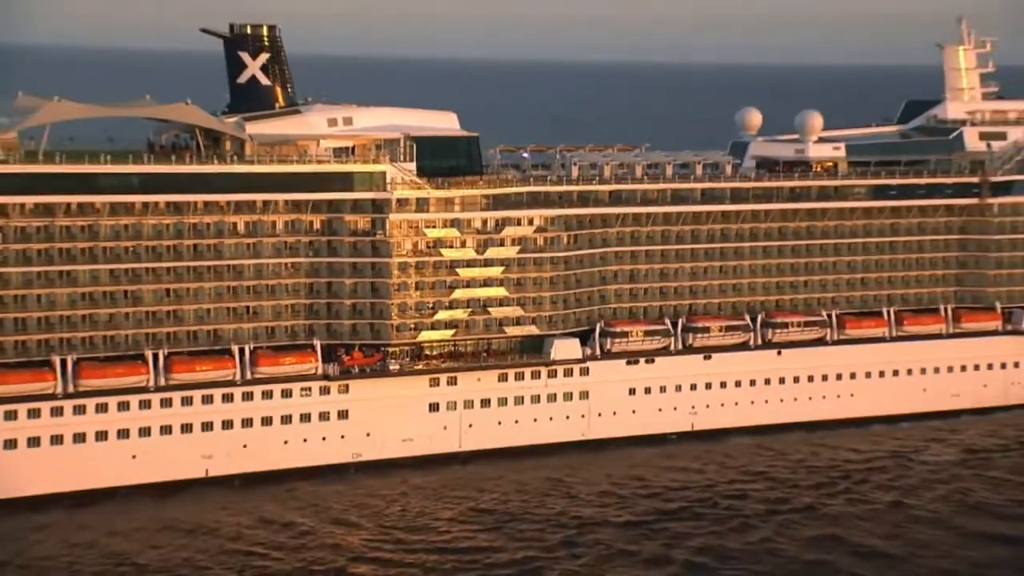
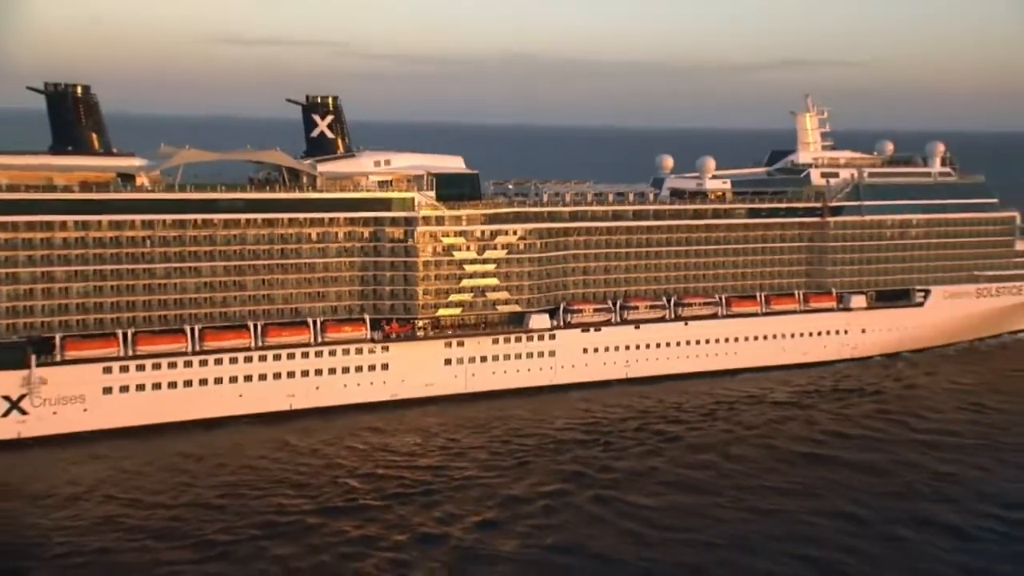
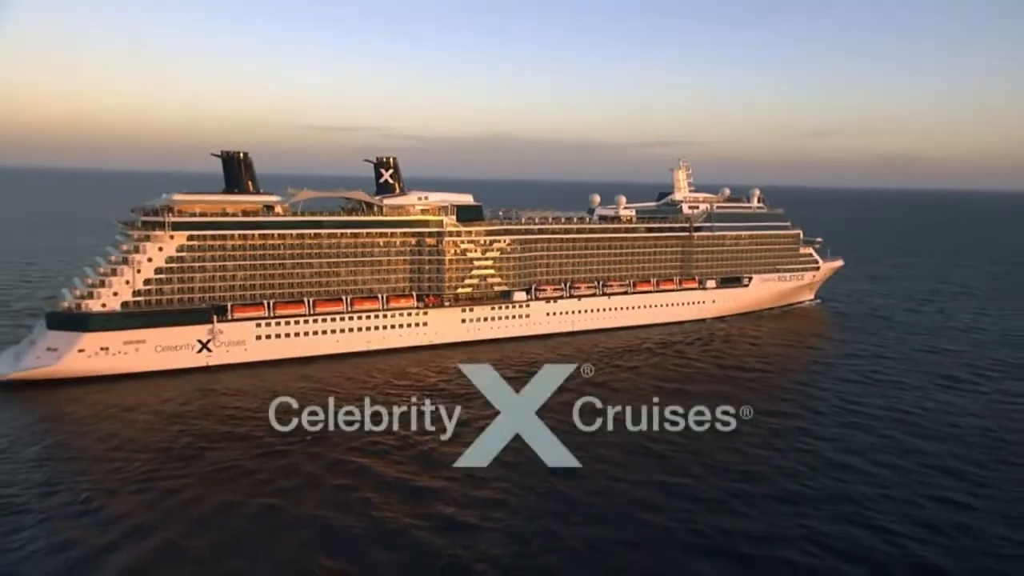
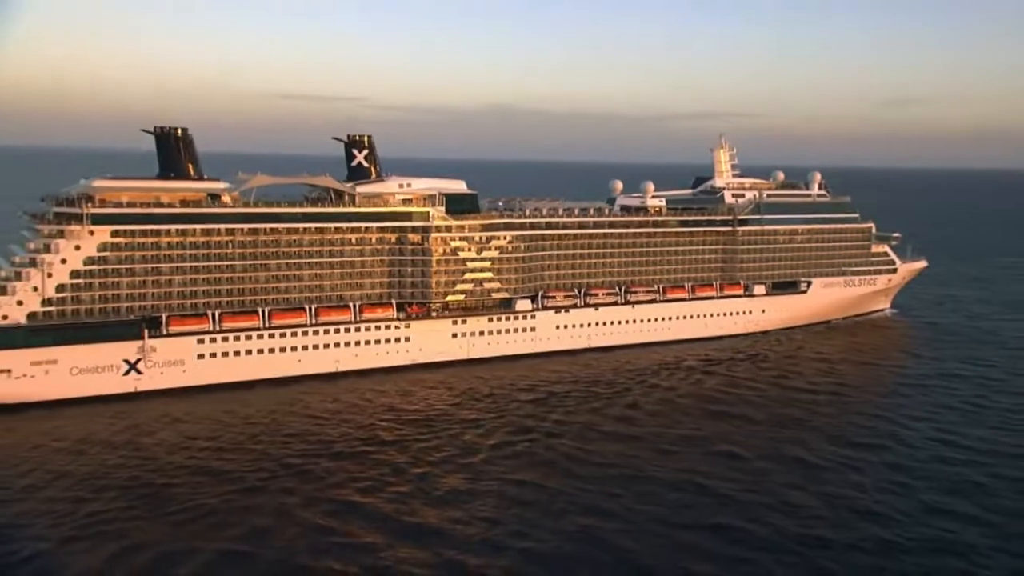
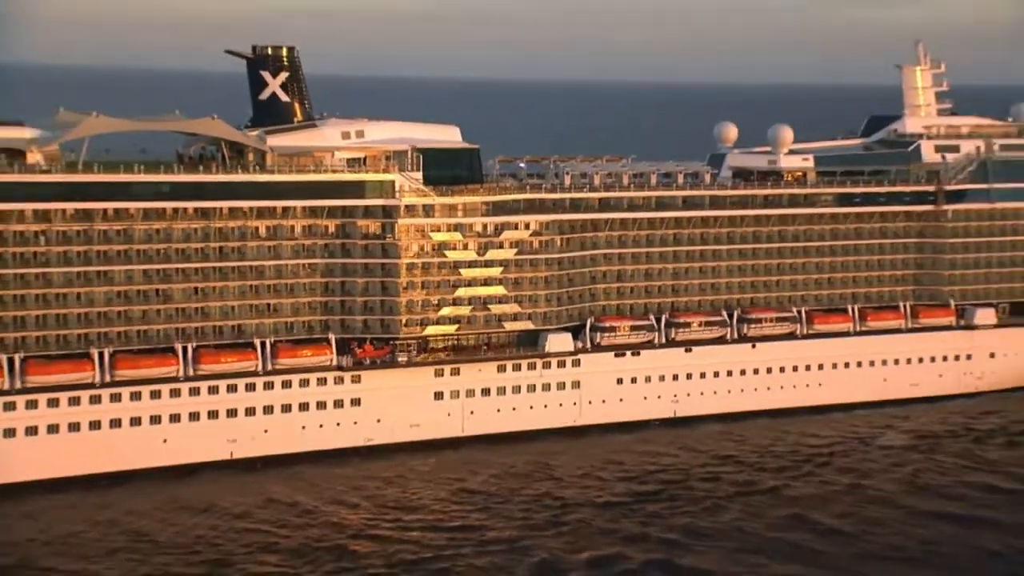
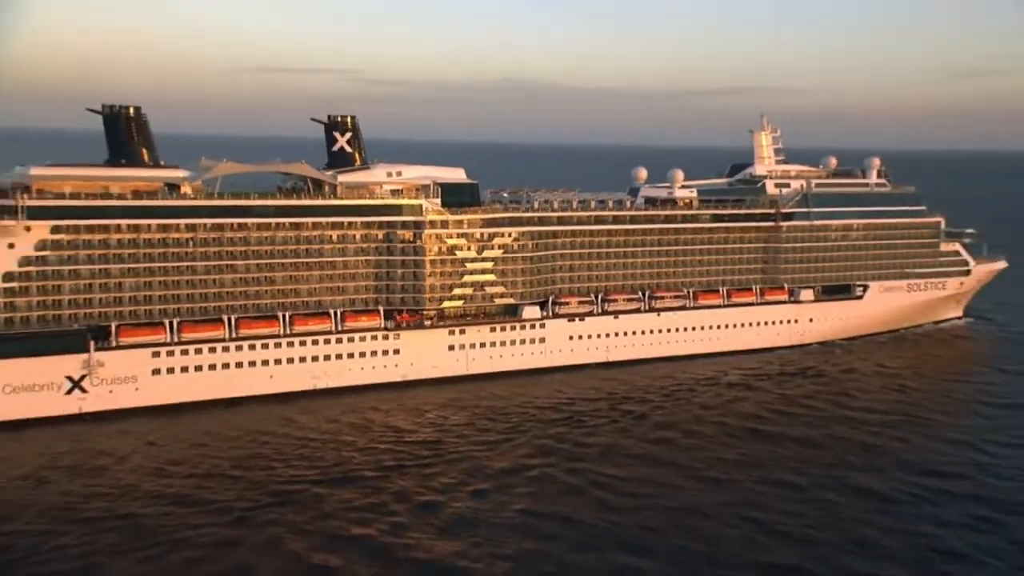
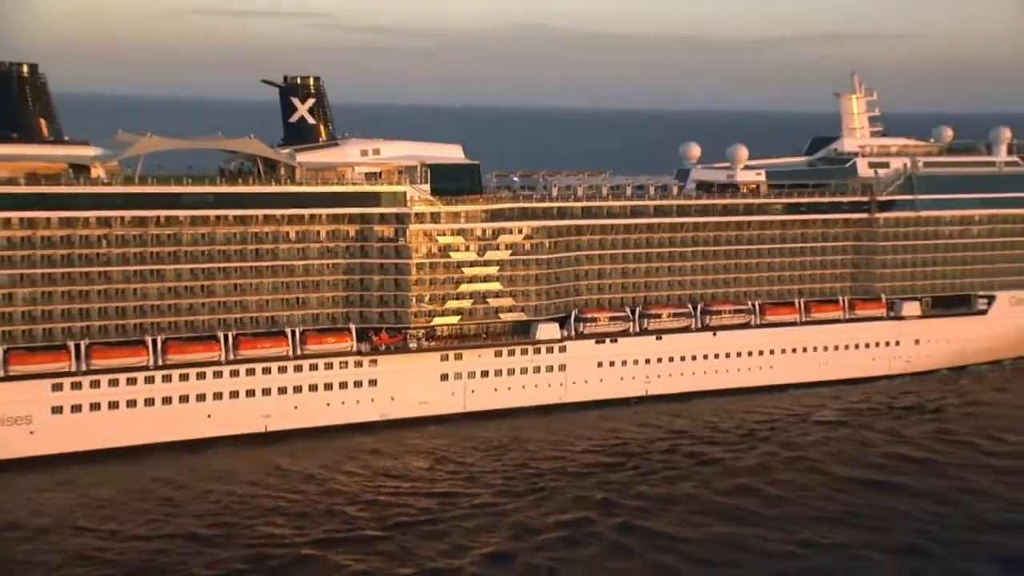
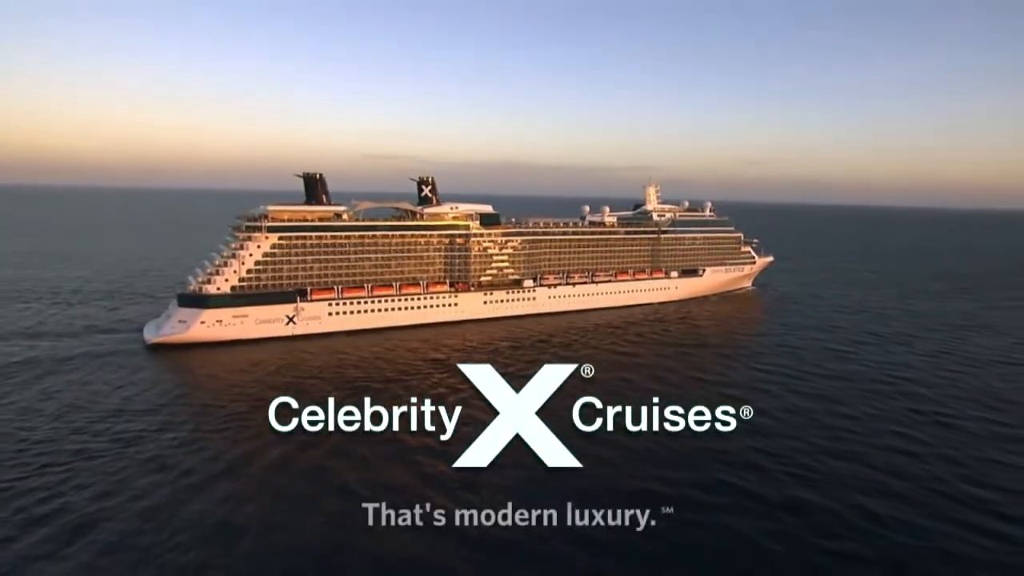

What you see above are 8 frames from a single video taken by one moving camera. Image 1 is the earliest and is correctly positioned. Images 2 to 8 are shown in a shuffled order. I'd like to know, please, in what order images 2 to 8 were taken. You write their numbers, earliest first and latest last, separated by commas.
5, 7, 2, 6, 4, 3, 8
